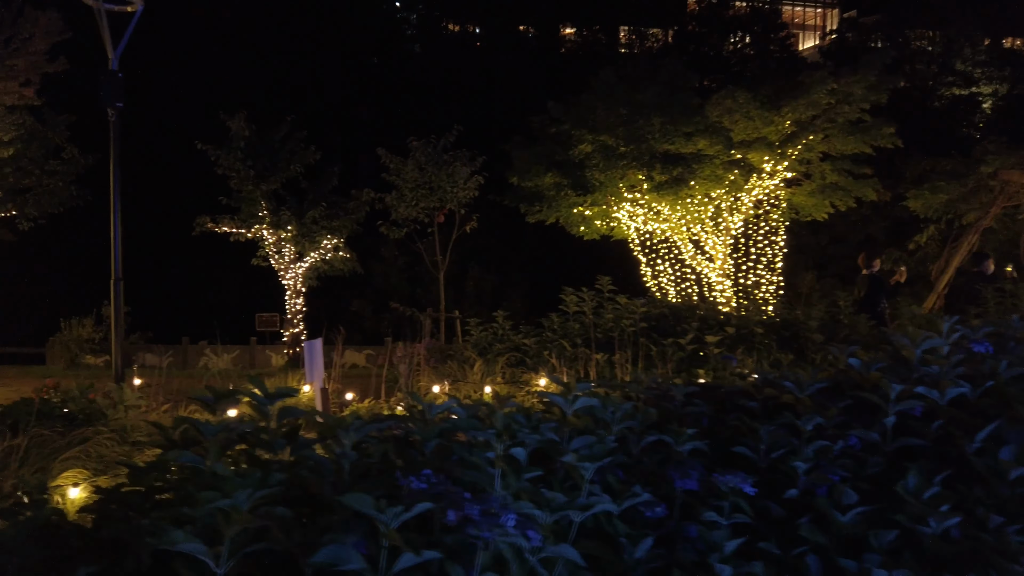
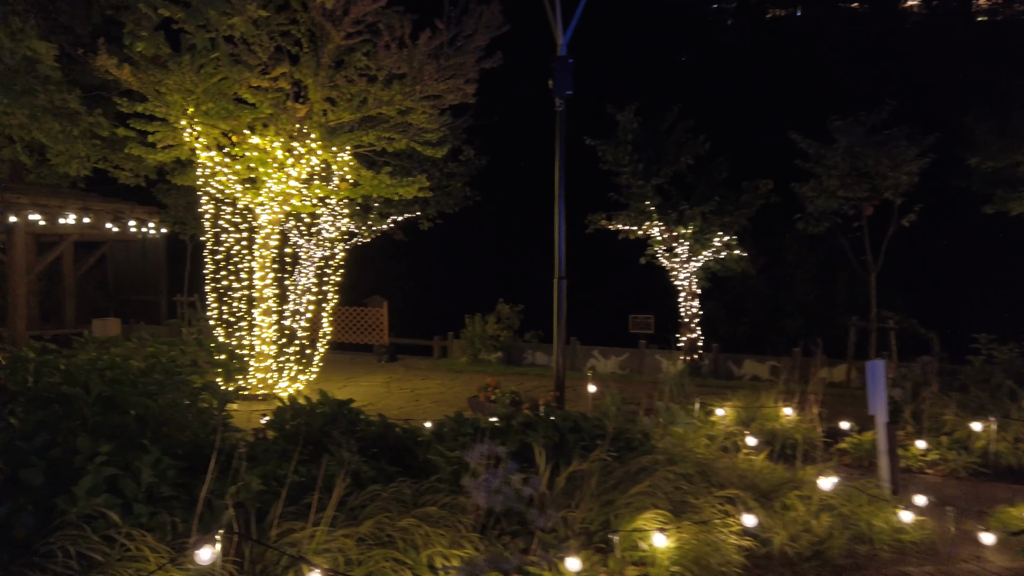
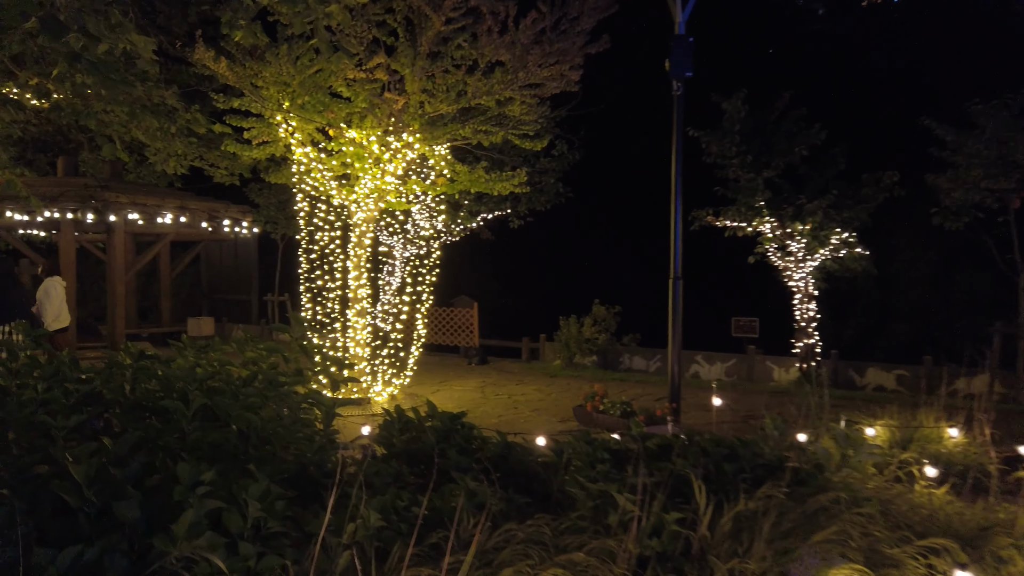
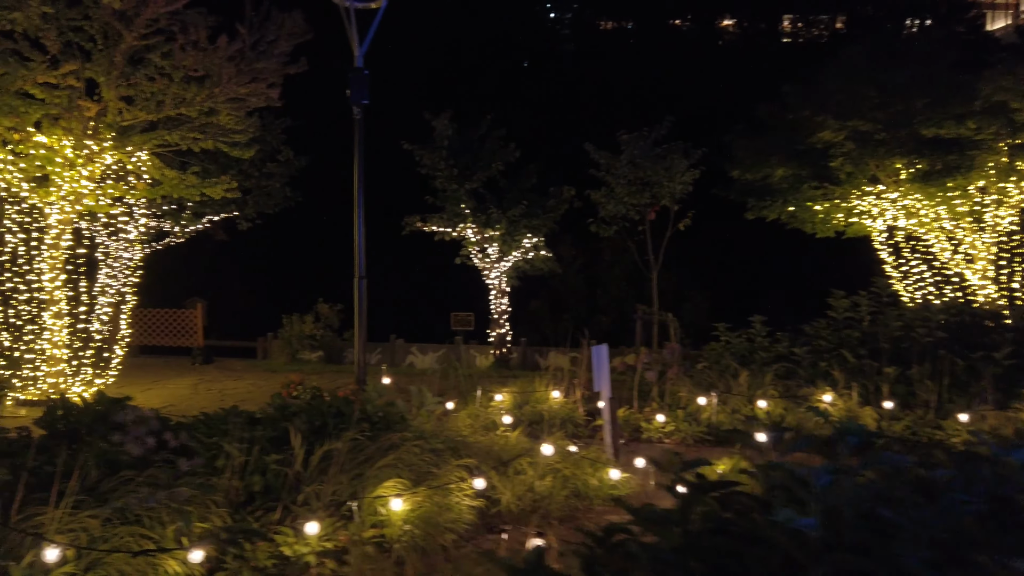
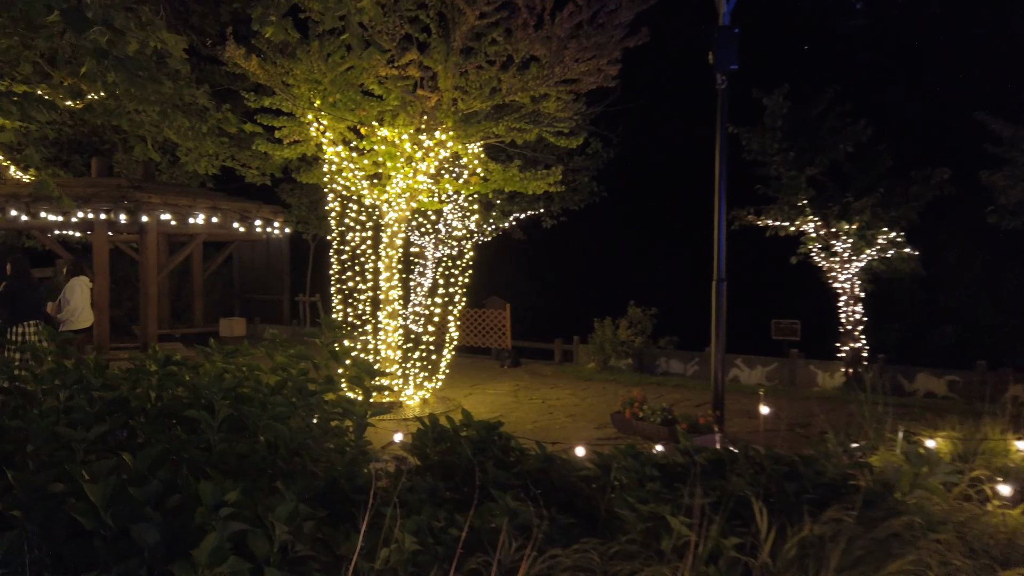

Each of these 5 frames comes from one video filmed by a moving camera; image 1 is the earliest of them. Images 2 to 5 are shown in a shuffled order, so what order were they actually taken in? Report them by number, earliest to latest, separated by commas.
4, 2, 3, 5
